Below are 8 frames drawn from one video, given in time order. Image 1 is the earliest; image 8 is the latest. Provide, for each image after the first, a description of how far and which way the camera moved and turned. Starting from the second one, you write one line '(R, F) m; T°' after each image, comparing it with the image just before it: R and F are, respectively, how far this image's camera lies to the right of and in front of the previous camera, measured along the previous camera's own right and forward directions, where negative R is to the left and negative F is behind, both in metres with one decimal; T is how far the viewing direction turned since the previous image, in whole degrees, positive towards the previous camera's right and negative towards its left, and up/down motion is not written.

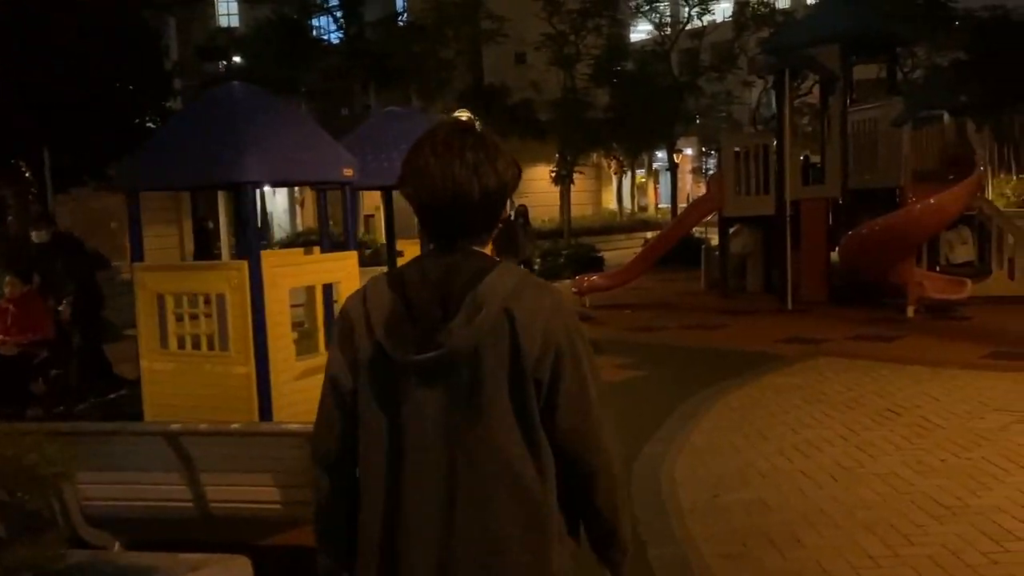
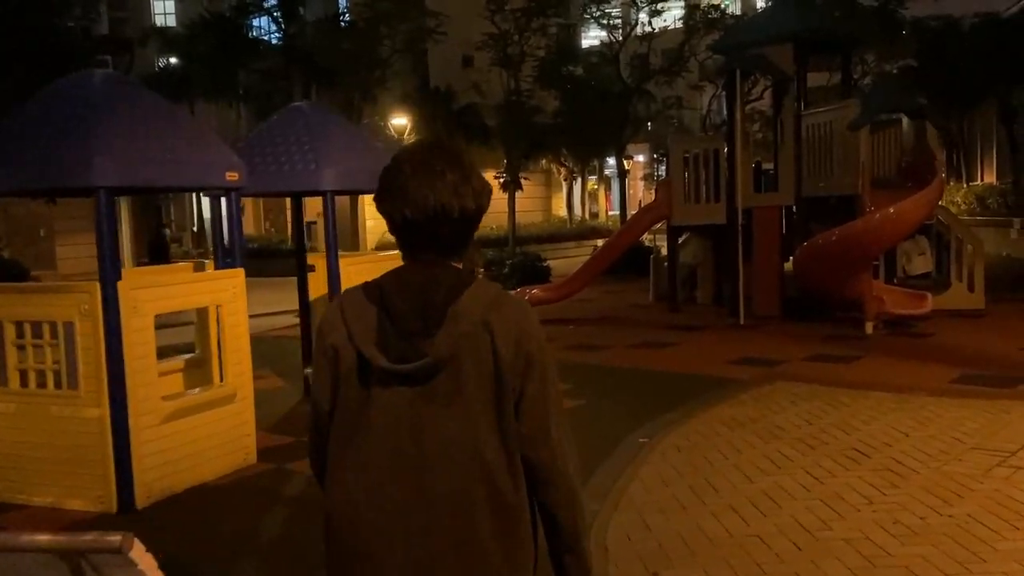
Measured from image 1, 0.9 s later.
(+0.3, +1.1) m; +3°
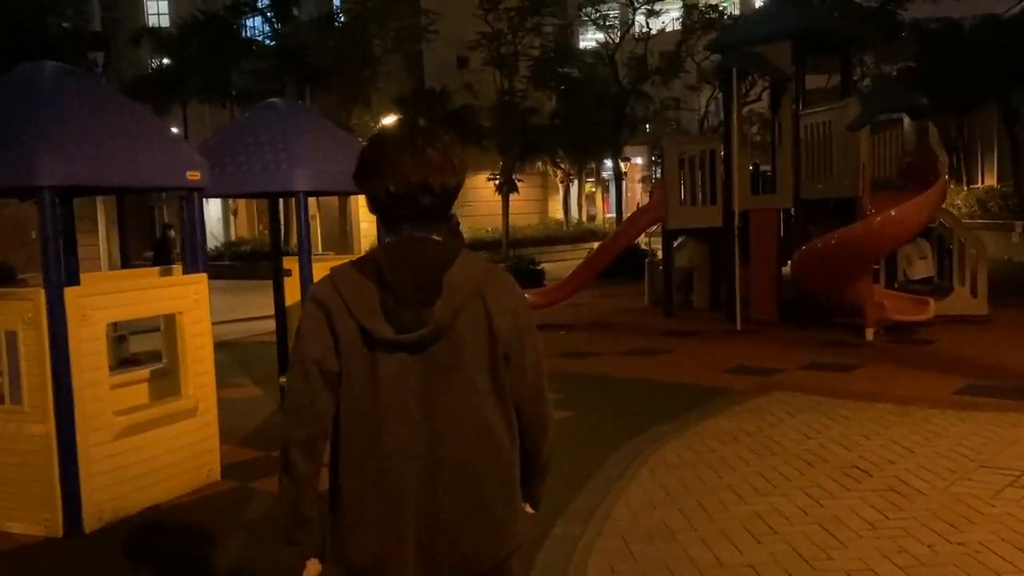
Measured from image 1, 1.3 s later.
(+0.1, +0.4) m; 0°
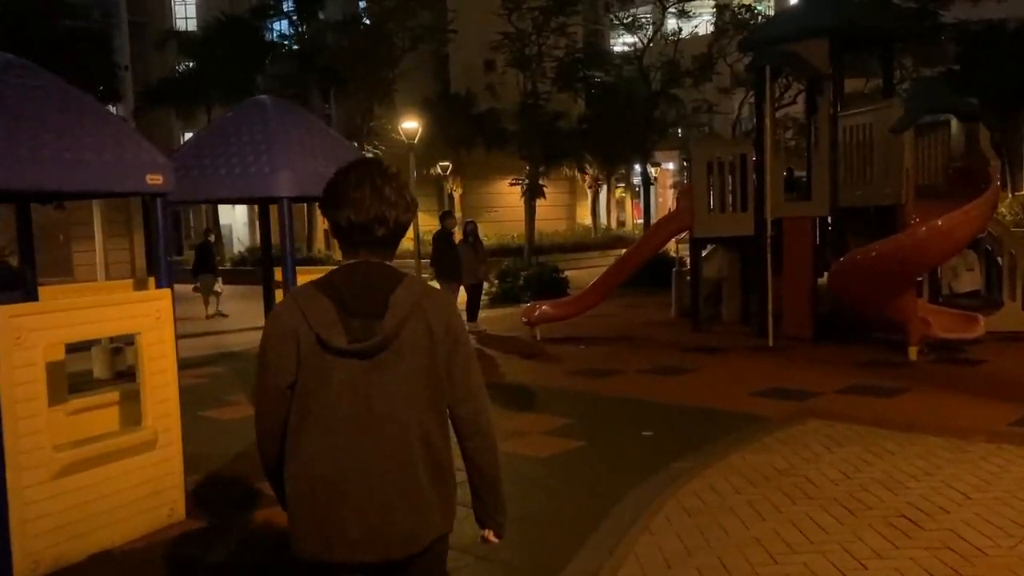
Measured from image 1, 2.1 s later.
(+0.2, +0.8) m; -2°
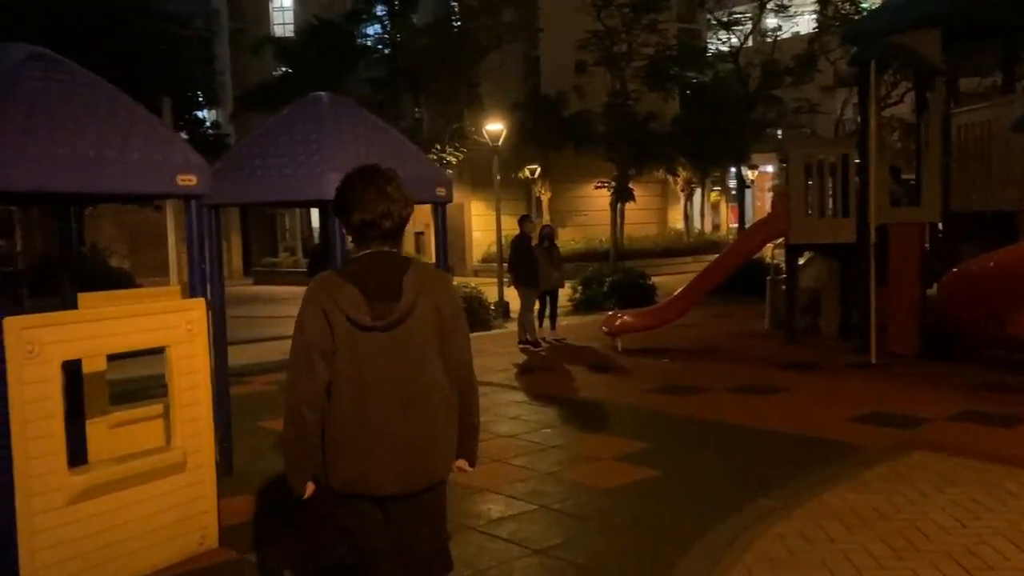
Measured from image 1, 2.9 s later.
(+0.2, +0.6) m; -6°
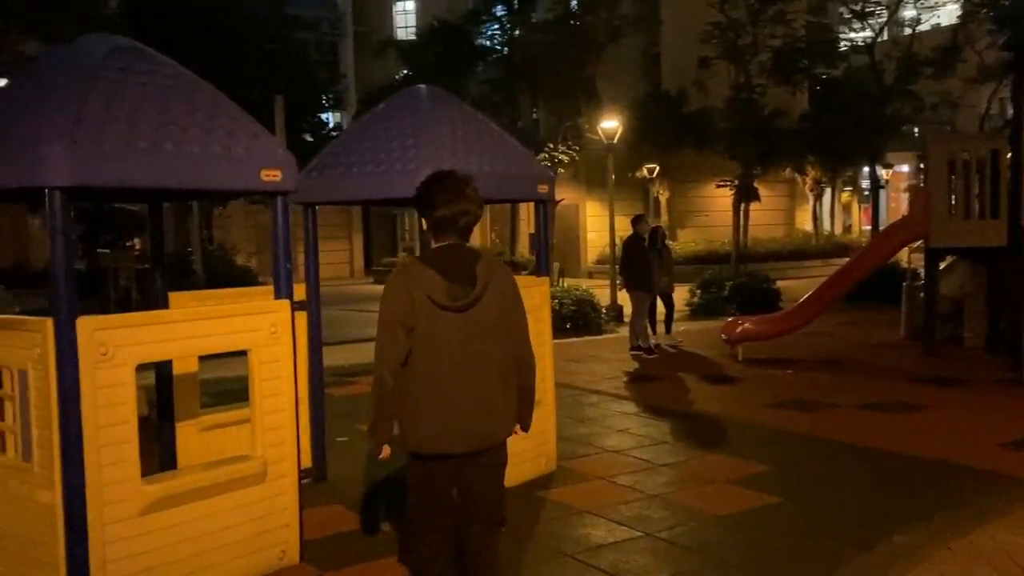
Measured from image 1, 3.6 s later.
(+0.1, +0.5) m; -7°
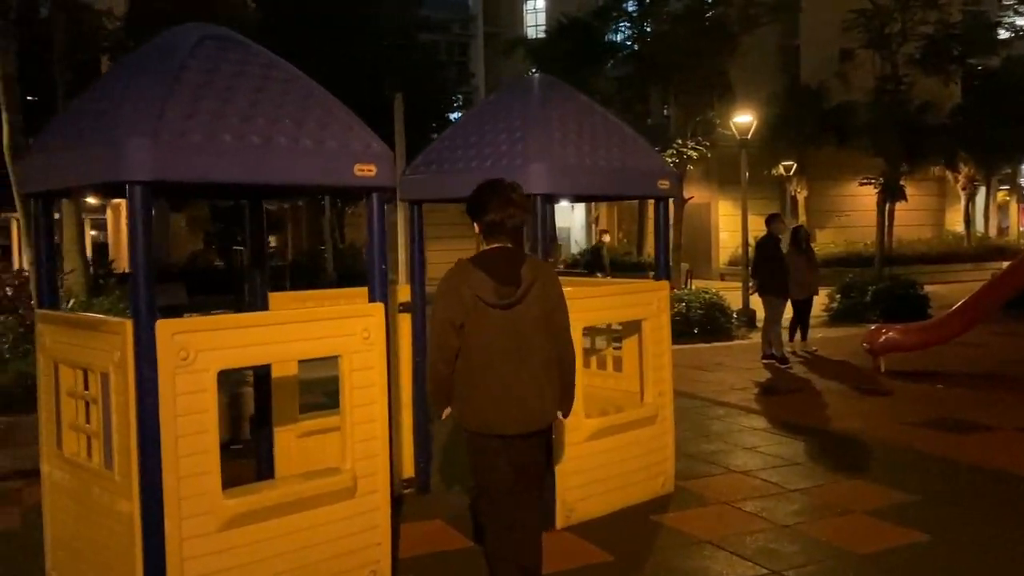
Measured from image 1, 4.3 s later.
(+0.1, +0.5) m; -8°
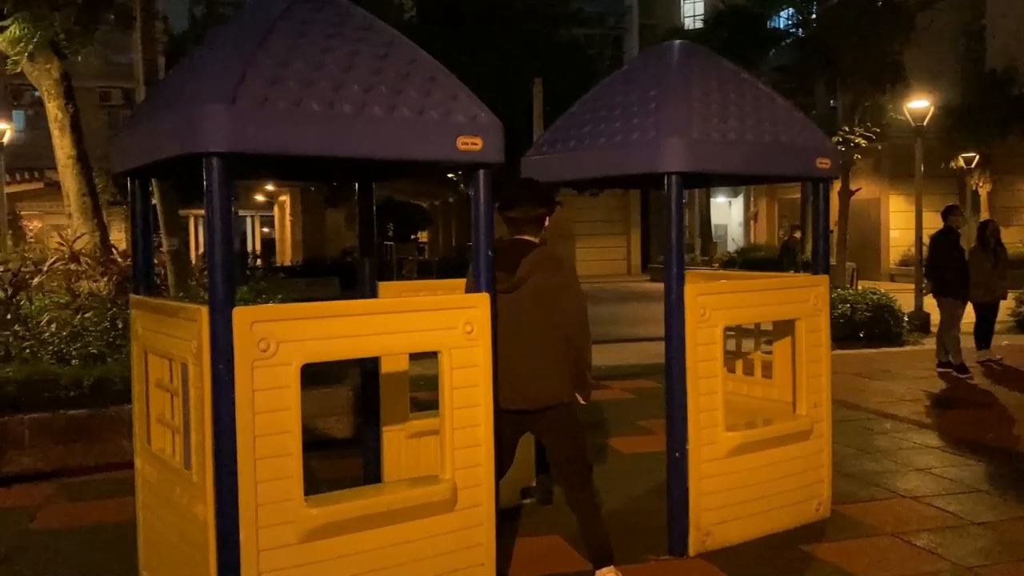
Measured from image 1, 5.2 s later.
(+0.1, +0.6) m; -9°
